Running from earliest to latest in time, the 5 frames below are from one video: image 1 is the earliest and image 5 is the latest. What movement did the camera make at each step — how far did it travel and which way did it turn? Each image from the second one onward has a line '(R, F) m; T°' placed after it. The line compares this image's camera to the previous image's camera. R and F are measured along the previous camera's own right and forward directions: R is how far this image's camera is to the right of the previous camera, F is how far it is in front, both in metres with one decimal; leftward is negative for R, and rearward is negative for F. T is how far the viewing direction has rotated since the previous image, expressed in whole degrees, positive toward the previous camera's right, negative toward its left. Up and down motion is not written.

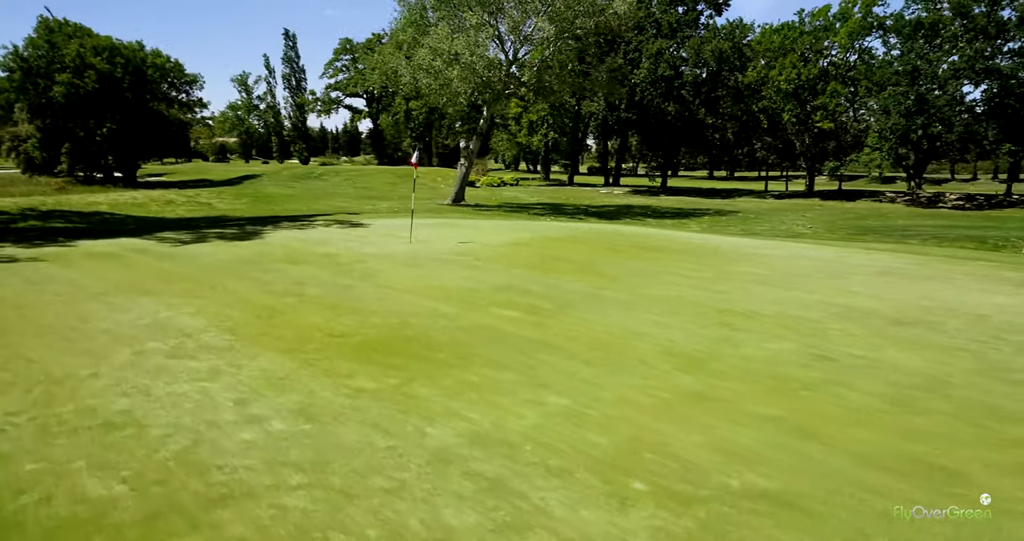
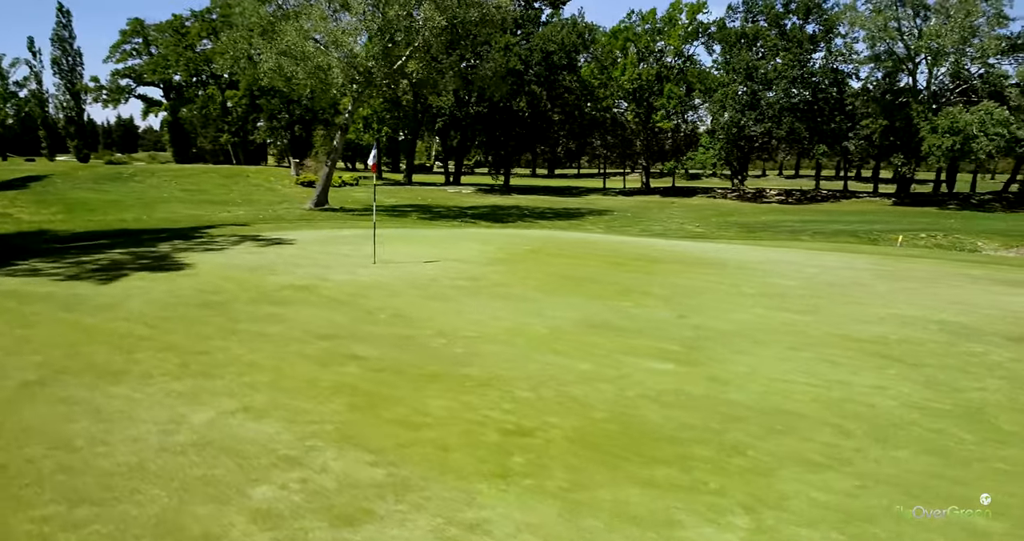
(-3.5, +3.1) m; +16°
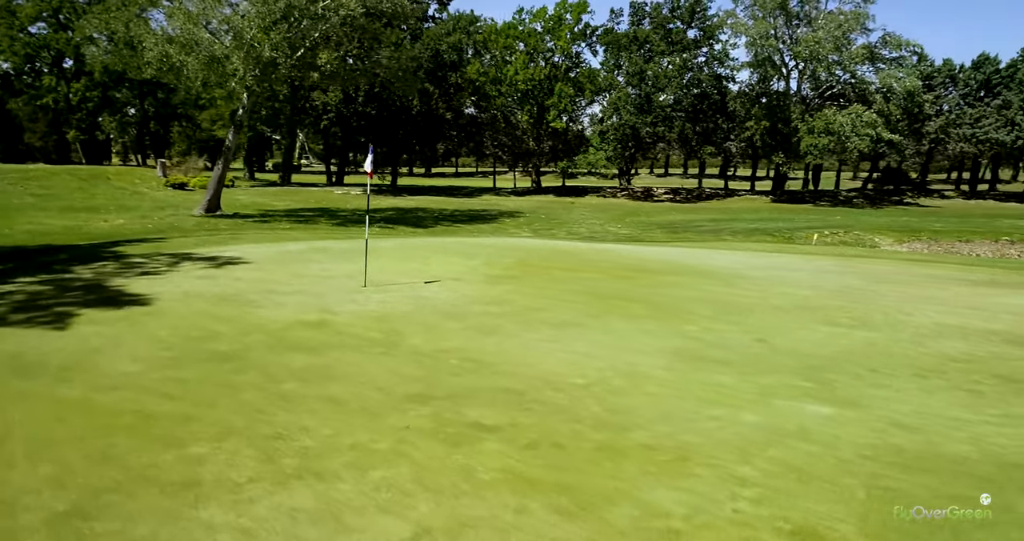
(-2.4, +1.7) m; +11°
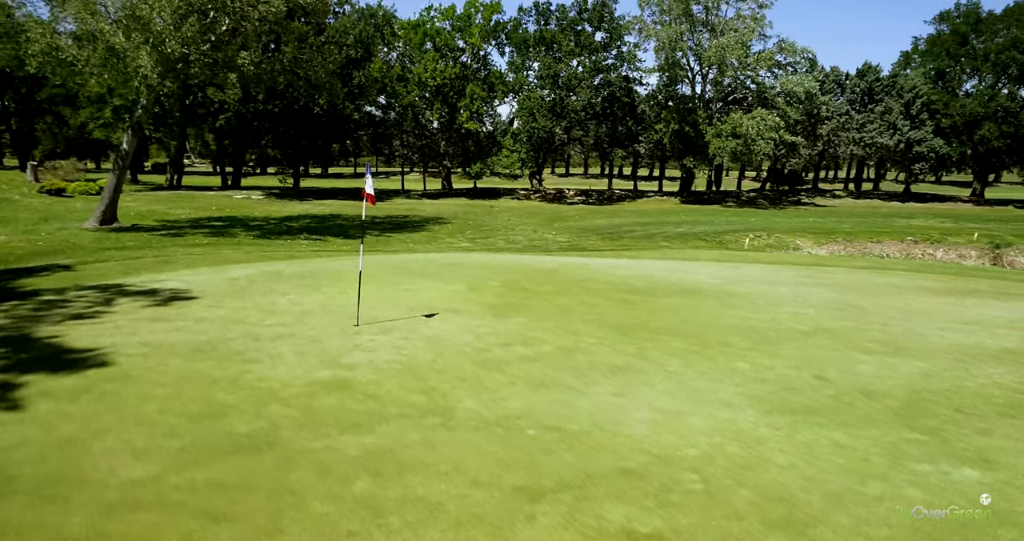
(-1.7, +1.2) m; +9°
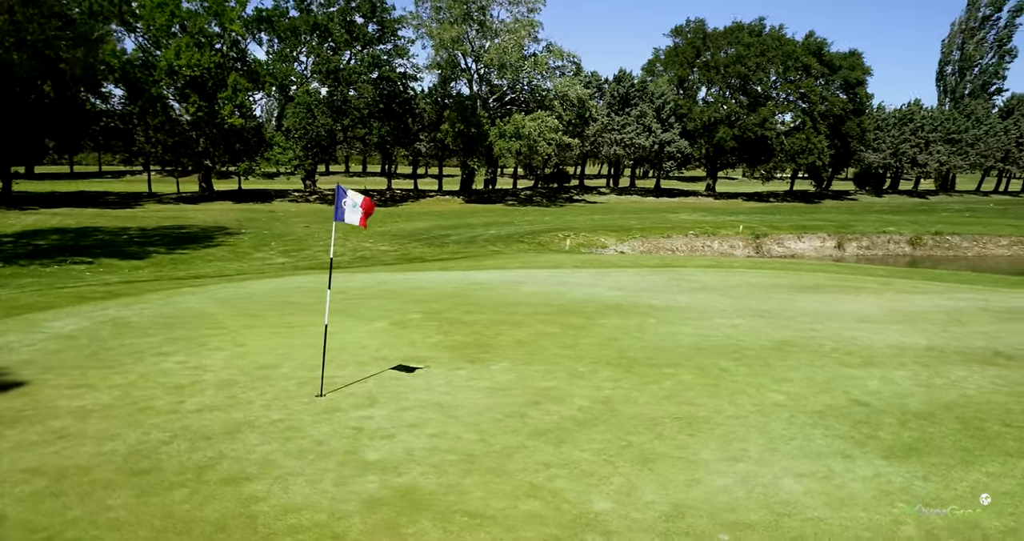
(-2.7, +2.1) m; +20°
